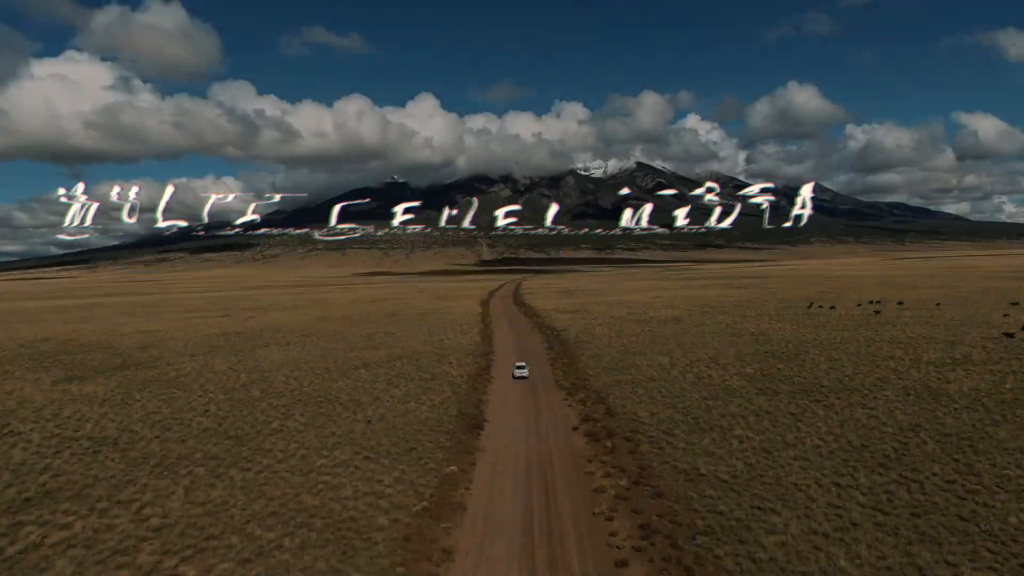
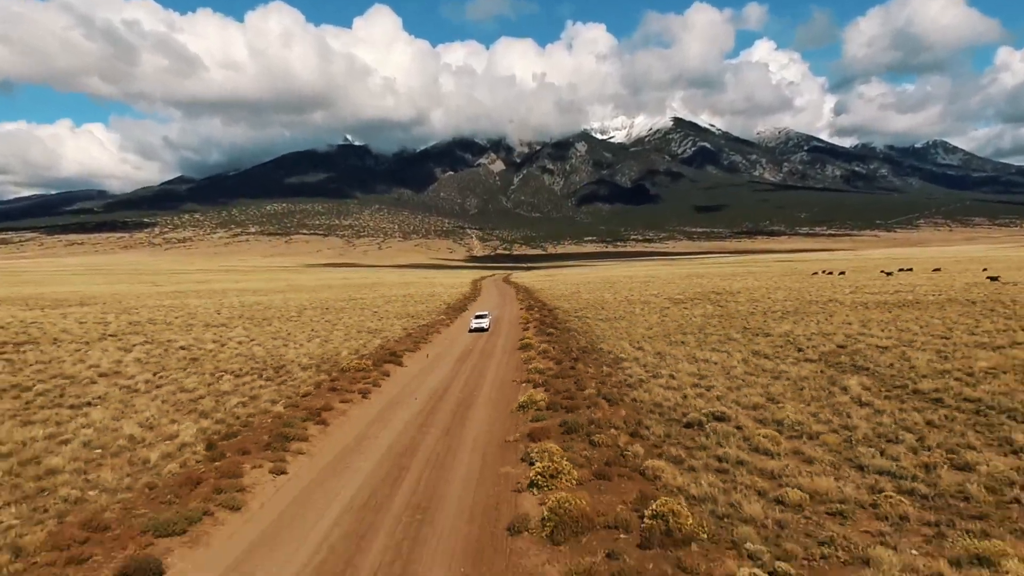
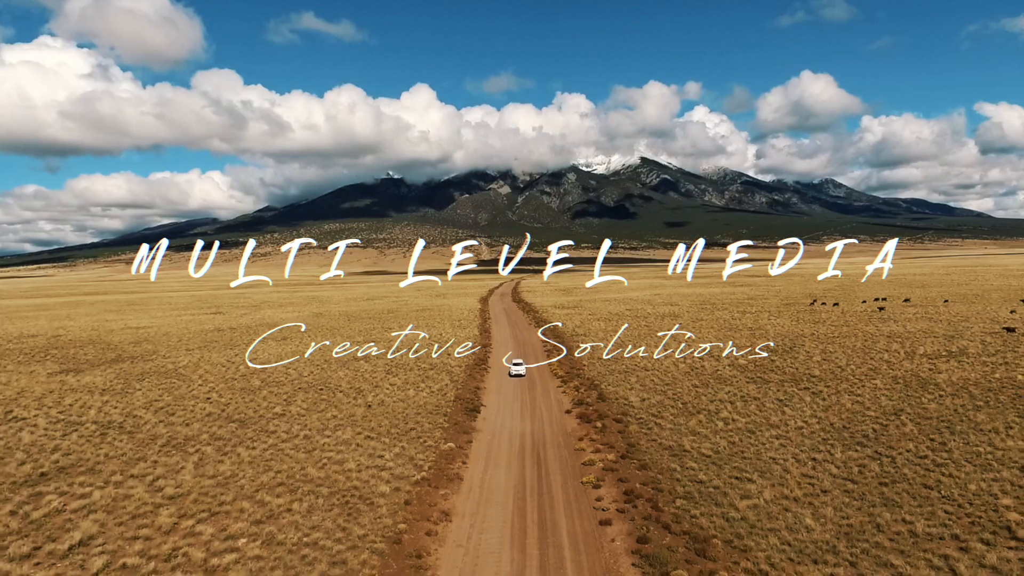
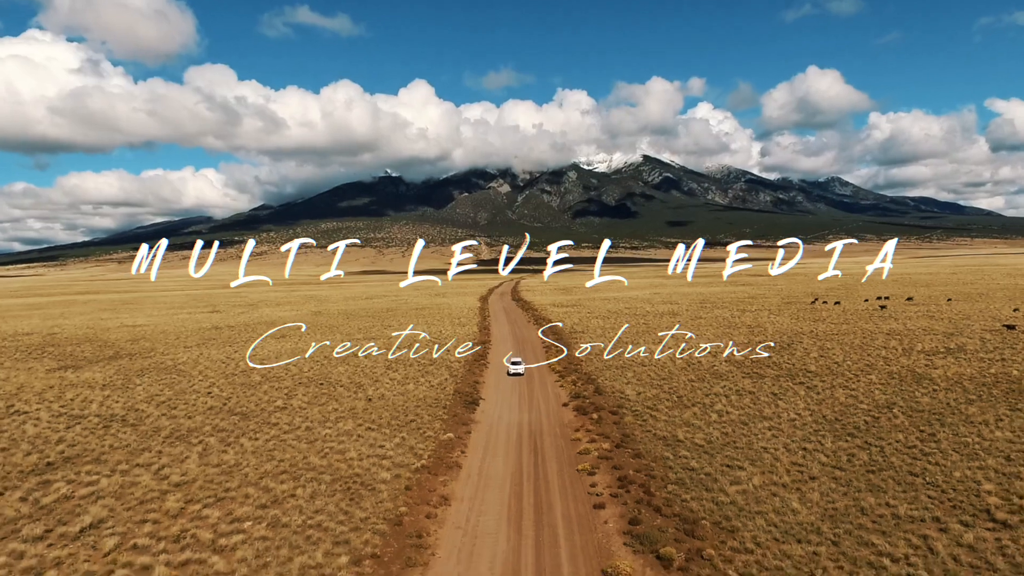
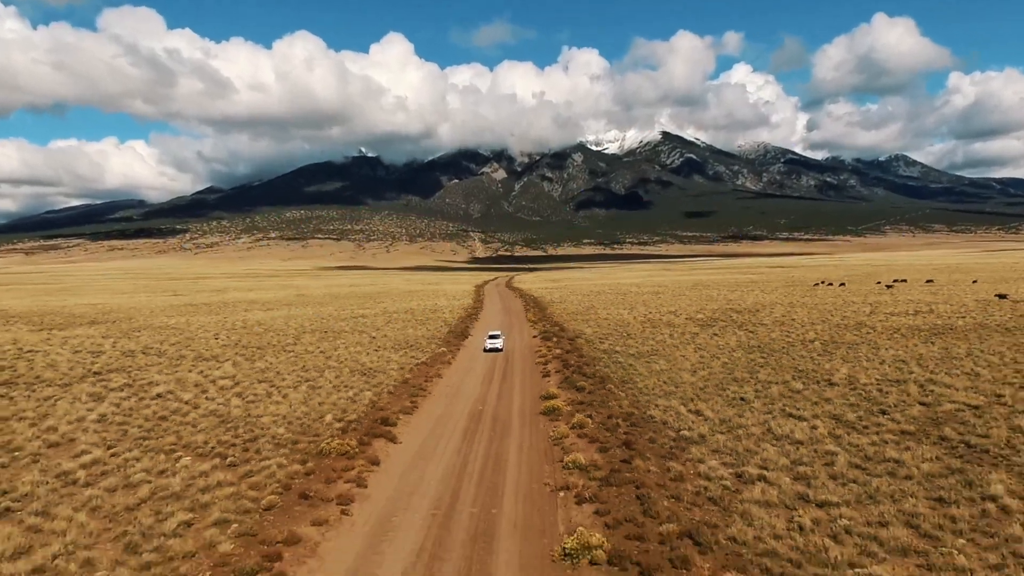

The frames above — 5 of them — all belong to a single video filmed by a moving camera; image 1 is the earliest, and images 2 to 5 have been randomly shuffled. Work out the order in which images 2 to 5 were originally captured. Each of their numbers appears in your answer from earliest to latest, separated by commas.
3, 4, 5, 2
